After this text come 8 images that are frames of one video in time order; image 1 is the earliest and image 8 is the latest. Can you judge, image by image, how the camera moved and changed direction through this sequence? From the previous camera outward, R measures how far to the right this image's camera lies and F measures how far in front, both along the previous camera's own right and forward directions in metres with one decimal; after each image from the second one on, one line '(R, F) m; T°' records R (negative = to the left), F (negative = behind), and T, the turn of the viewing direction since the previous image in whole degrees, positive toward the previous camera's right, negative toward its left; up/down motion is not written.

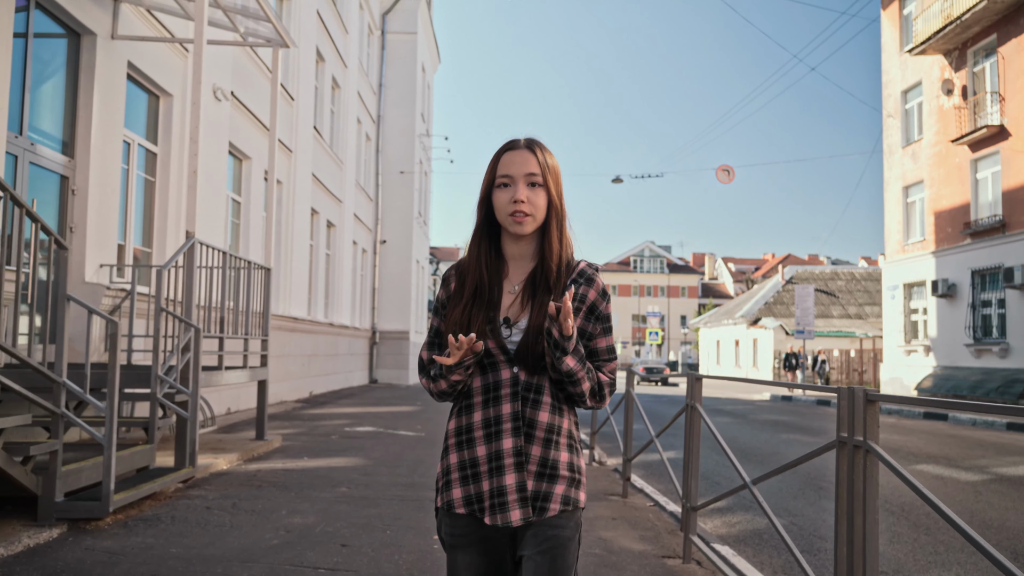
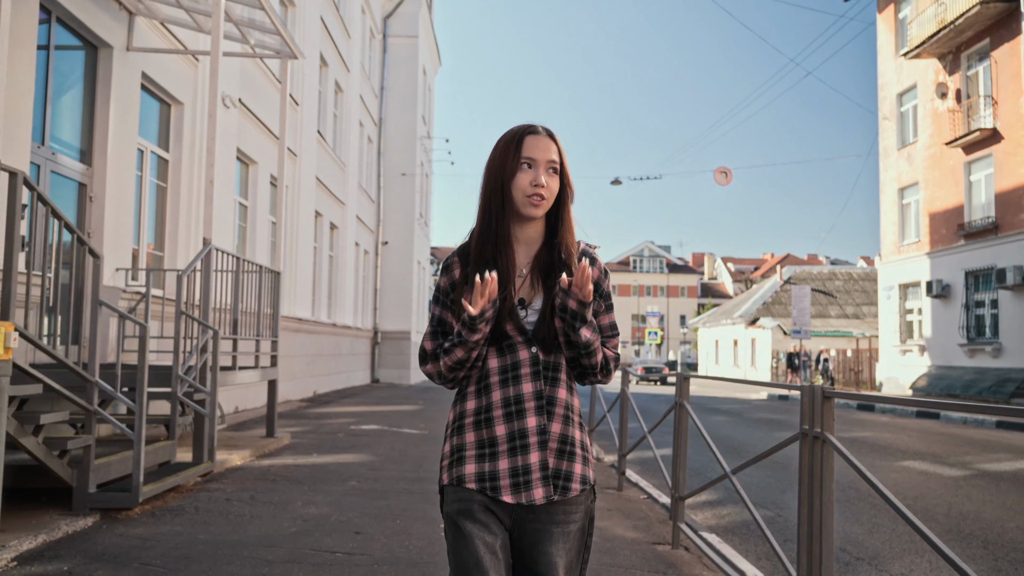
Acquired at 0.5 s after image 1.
(0.0, -0.3) m; 0°
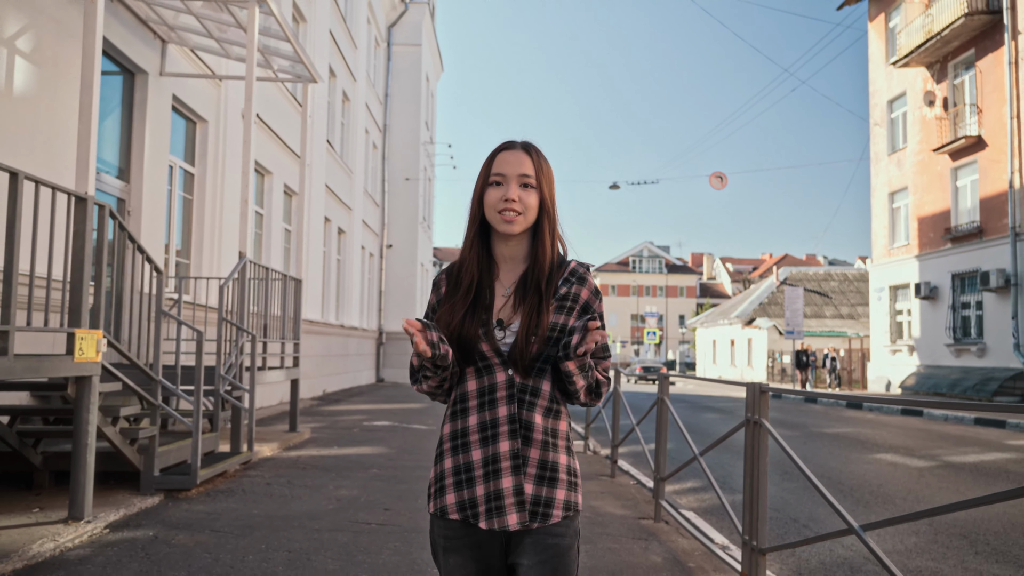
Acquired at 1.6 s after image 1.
(0.0, -0.8) m; 0°
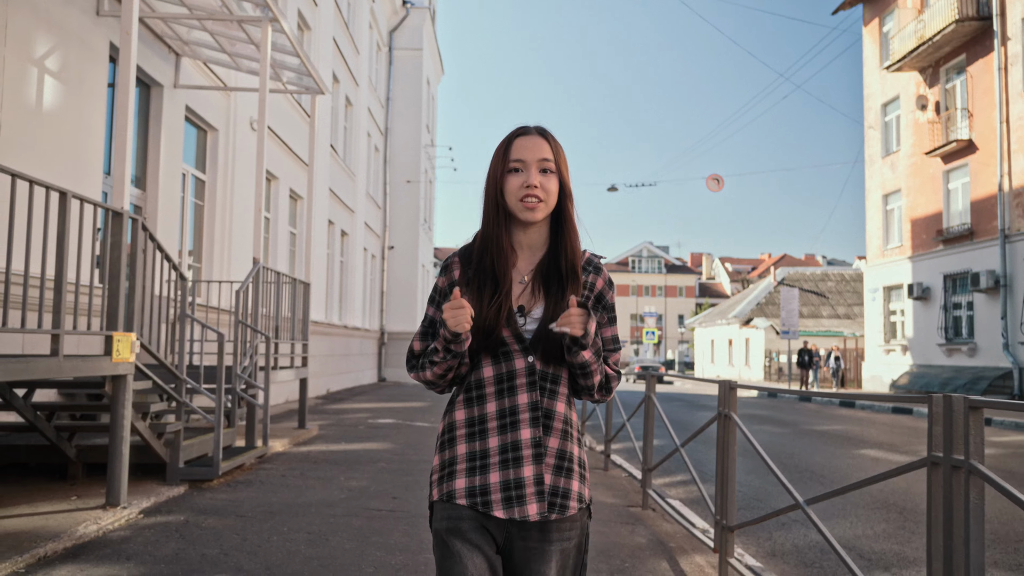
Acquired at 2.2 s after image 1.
(0.0, -0.4) m; 0°
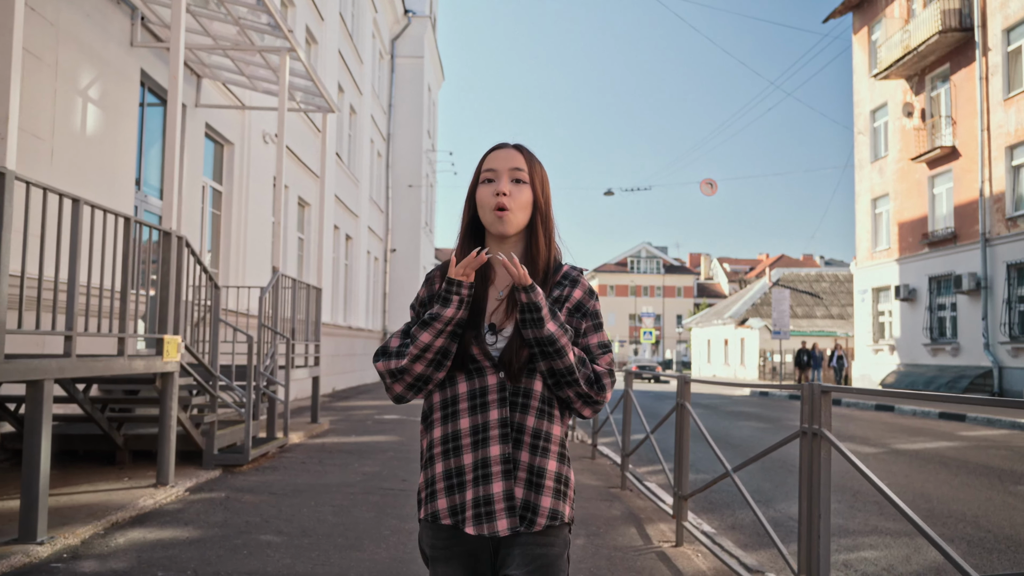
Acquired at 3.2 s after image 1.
(0.0, -0.8) m; 0°
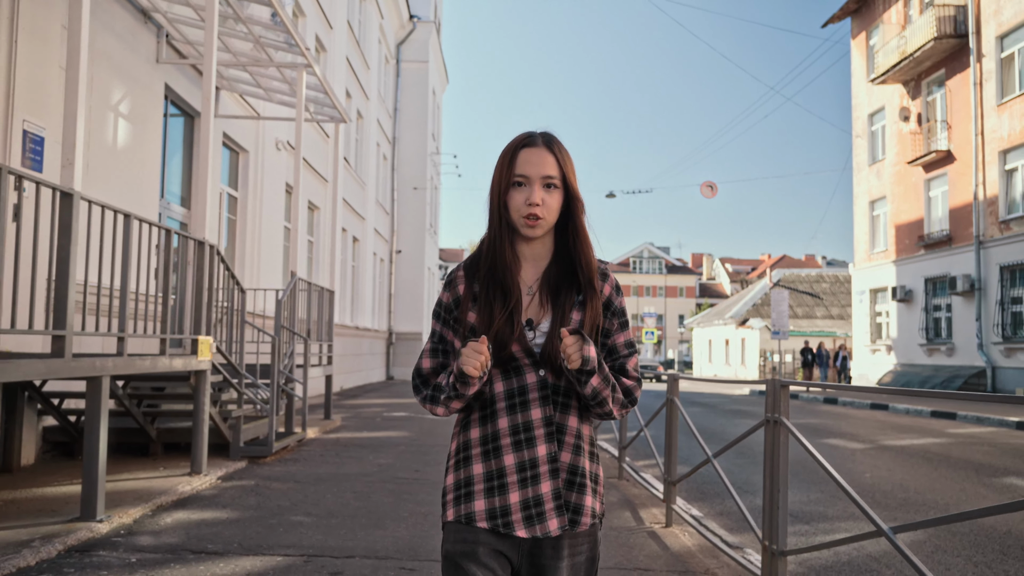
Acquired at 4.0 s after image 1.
(0.0, -0.5) m; 0°
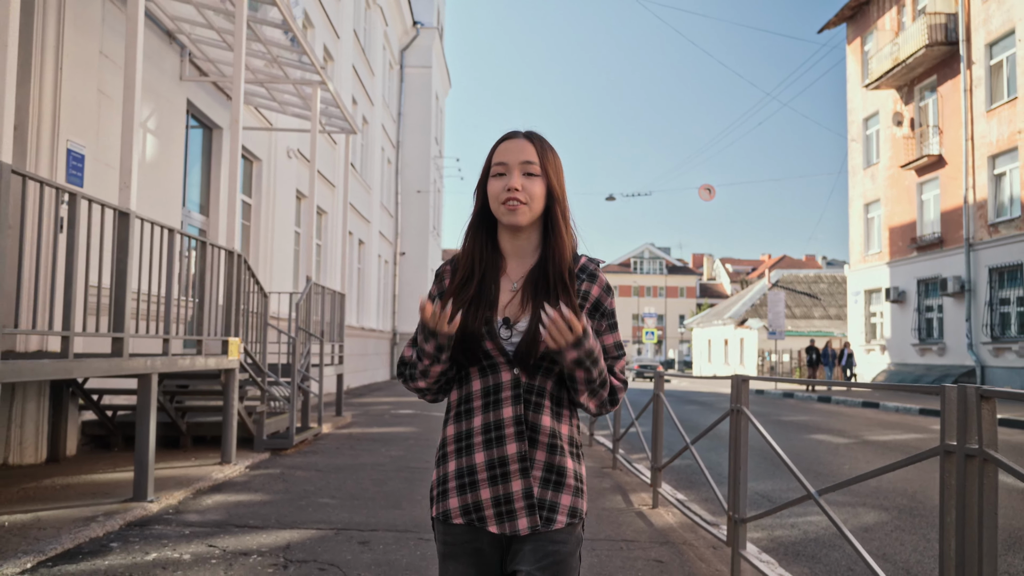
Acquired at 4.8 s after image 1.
(0.0, -0.6) m; 0°
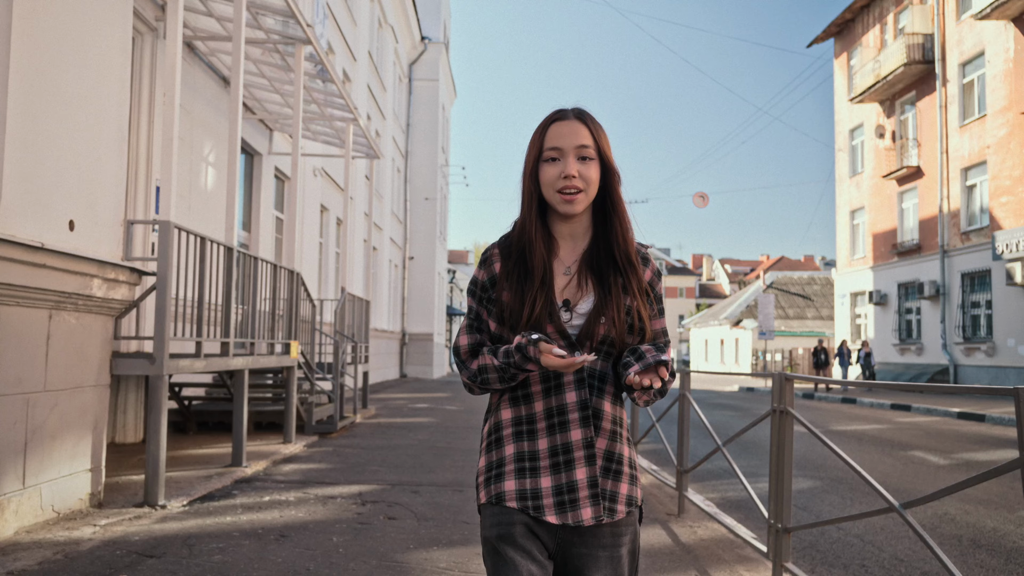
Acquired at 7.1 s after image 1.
(-0.1, -1.6) m; 0°
